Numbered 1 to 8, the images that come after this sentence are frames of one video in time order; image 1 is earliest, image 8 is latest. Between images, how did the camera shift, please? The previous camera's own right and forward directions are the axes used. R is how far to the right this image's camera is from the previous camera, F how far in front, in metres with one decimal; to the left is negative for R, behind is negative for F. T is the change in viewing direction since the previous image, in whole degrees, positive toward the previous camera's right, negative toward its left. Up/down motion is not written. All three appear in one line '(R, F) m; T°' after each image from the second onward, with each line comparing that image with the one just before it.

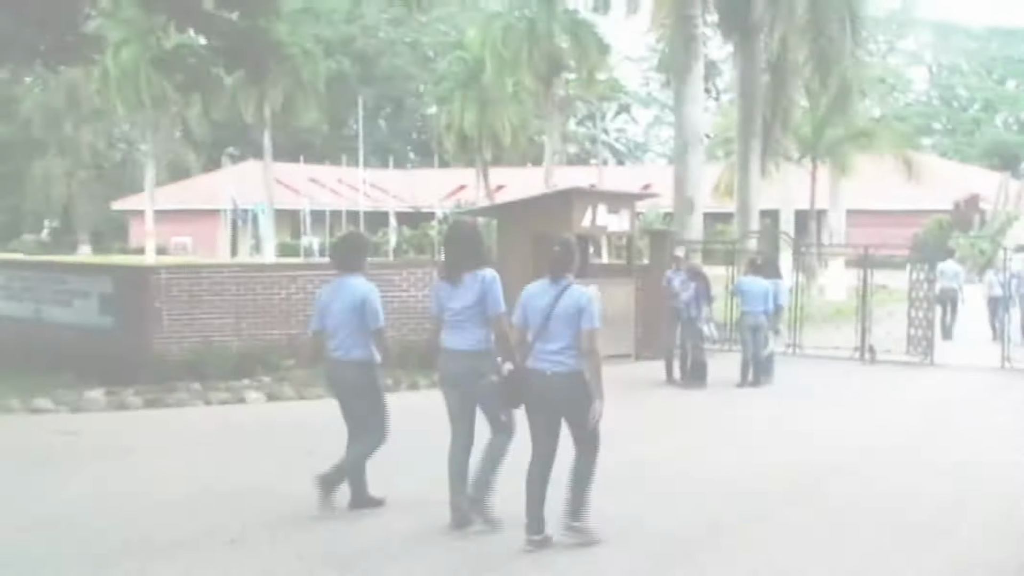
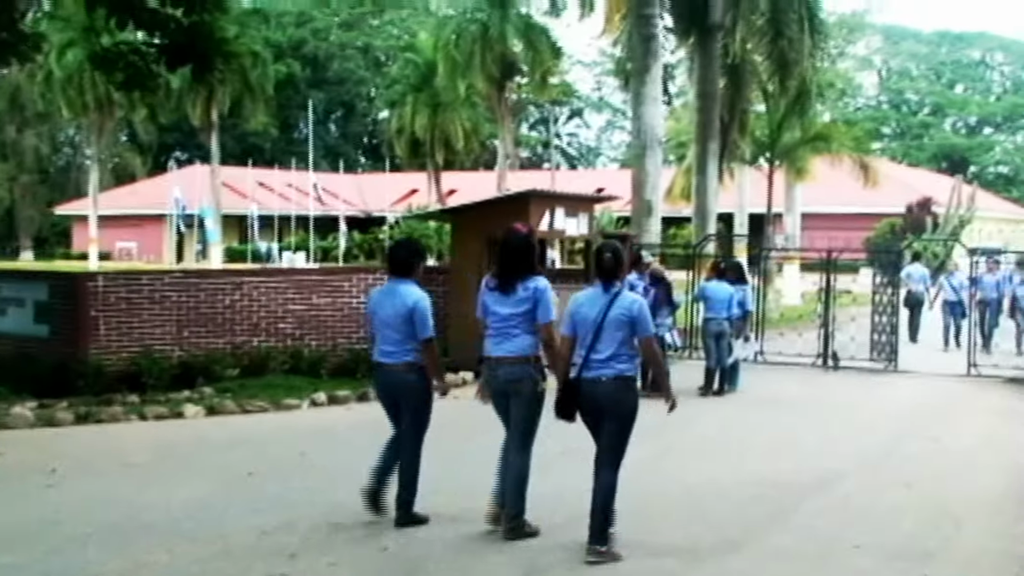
(0.0, +0.9) m; +2°
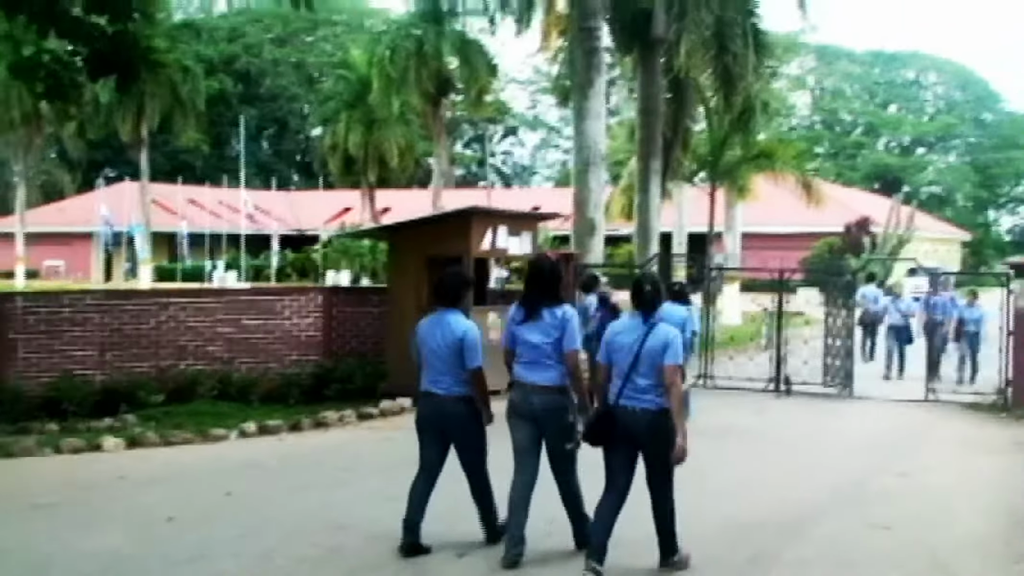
(-0.1, +1.0) m; +3°
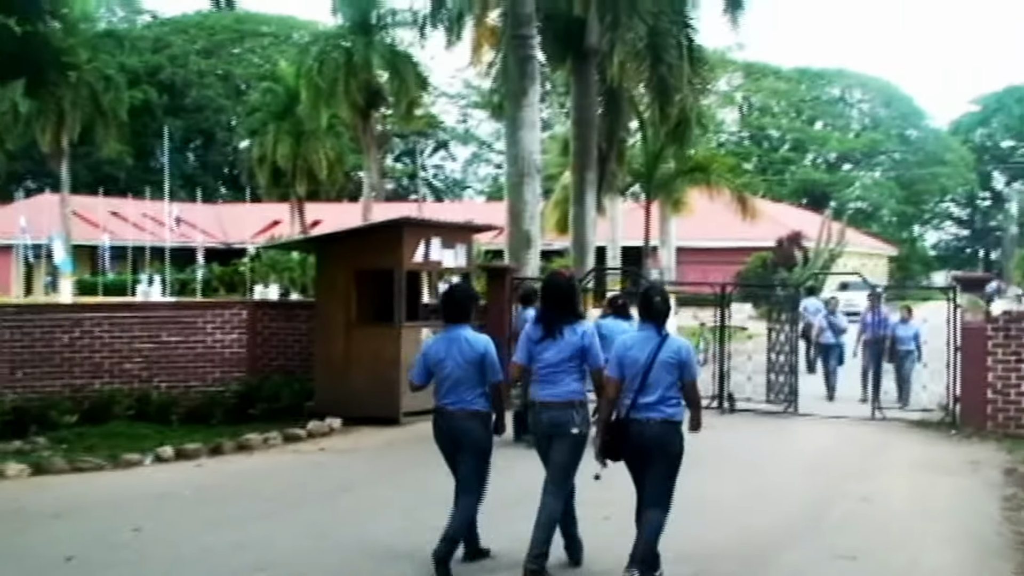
(-0.1, +0.9) m; +3°
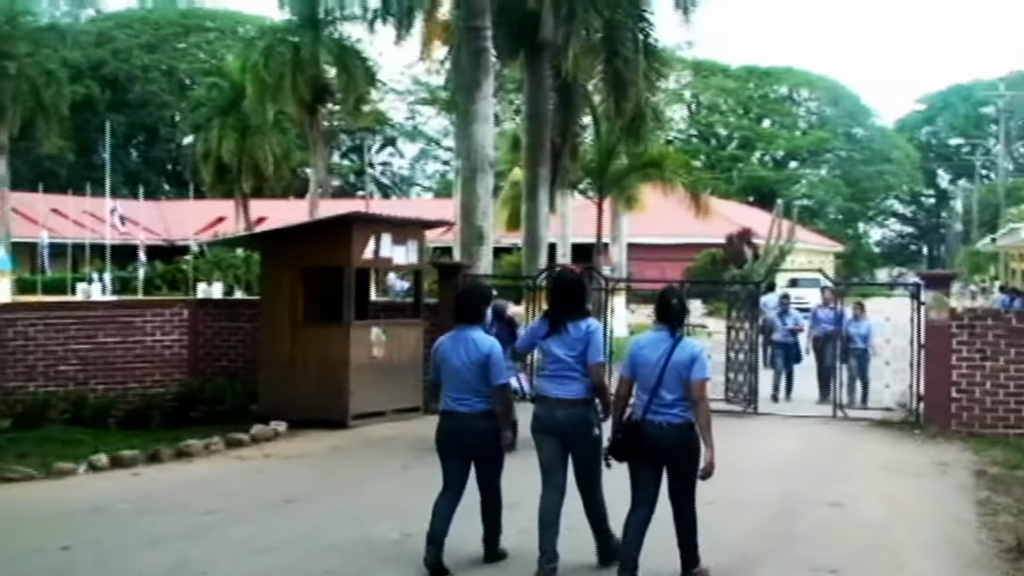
(-0.1, +0.7) m; +2°
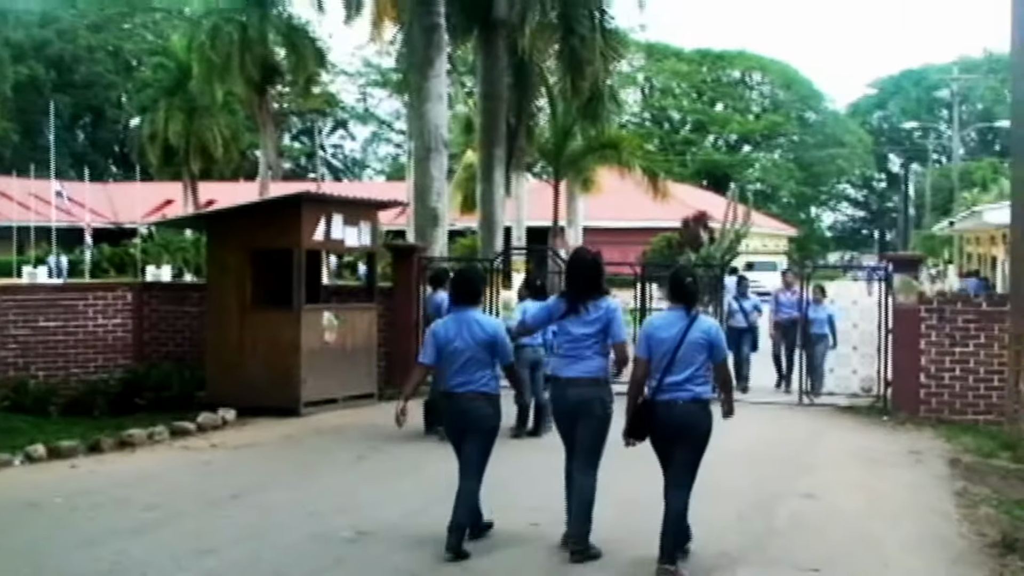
(-0.1, +0.7) m; +2°
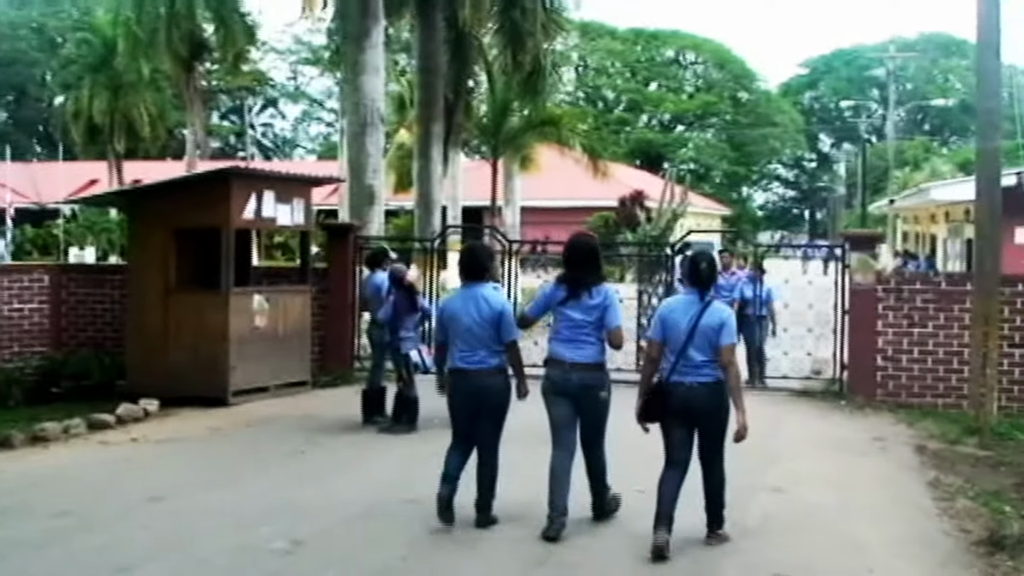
(-0.1, +0.9) m; +3°
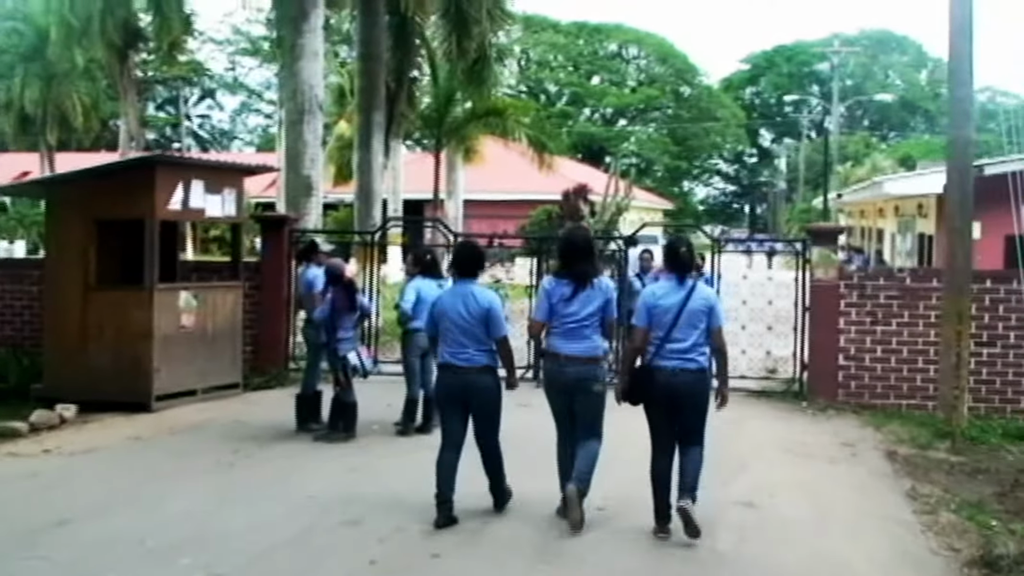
(-0.1, +1.0) m; +3°
